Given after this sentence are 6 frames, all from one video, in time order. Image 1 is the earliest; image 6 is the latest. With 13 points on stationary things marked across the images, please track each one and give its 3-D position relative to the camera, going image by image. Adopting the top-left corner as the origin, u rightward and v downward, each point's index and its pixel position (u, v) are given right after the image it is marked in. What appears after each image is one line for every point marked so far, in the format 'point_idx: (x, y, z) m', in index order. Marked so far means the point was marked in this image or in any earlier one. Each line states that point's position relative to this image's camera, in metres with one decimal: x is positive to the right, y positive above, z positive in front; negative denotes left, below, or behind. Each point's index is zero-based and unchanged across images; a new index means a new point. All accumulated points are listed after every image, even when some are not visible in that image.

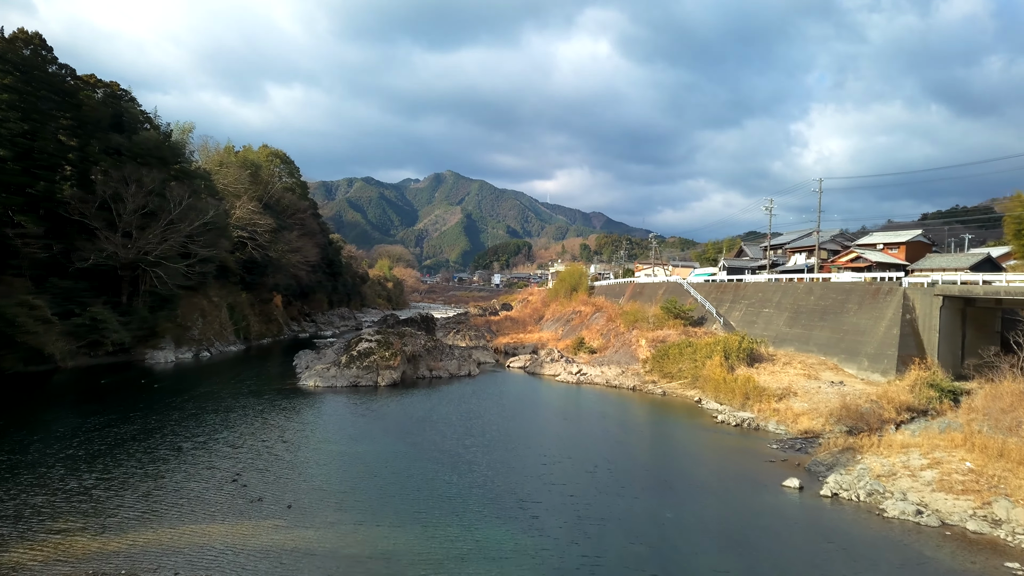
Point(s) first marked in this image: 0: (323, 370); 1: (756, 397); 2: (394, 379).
0: (-7.3, -3.2, +19.0) m
1: (+8.1, -3.6, +16.3) m
2: (-4.6, -3.7, +19.7) m
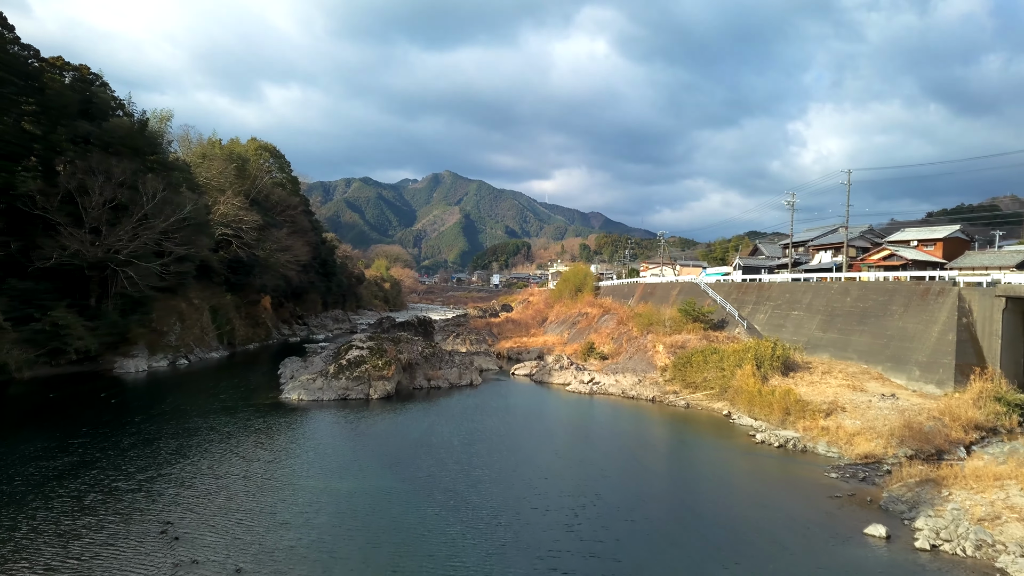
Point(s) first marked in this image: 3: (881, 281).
0: (-7.0, -3.3, +17.0) m
1: (+8.3, -3.6, +14.3) m
2: (-4.4, -3.8, +17.7) m
3: (+14.2, +0.3, +19.0) m
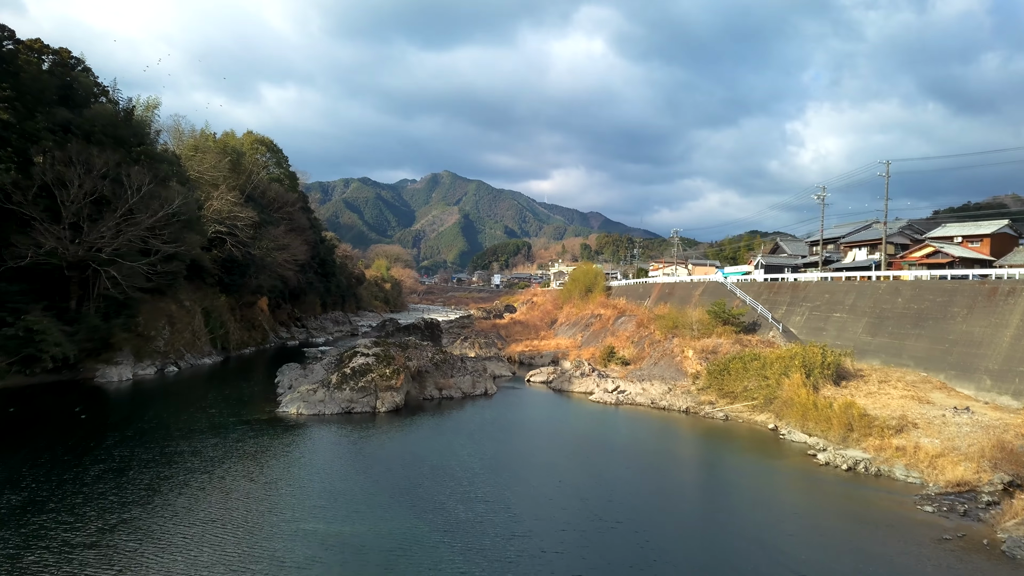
0: (-6.3, -3.3, +15.3) m
1: (+9.0, -3.6, +12.7) m
2: (-3.7, -3.8, +16.0) m
3: (+14.9, +0.3, +17.4) m
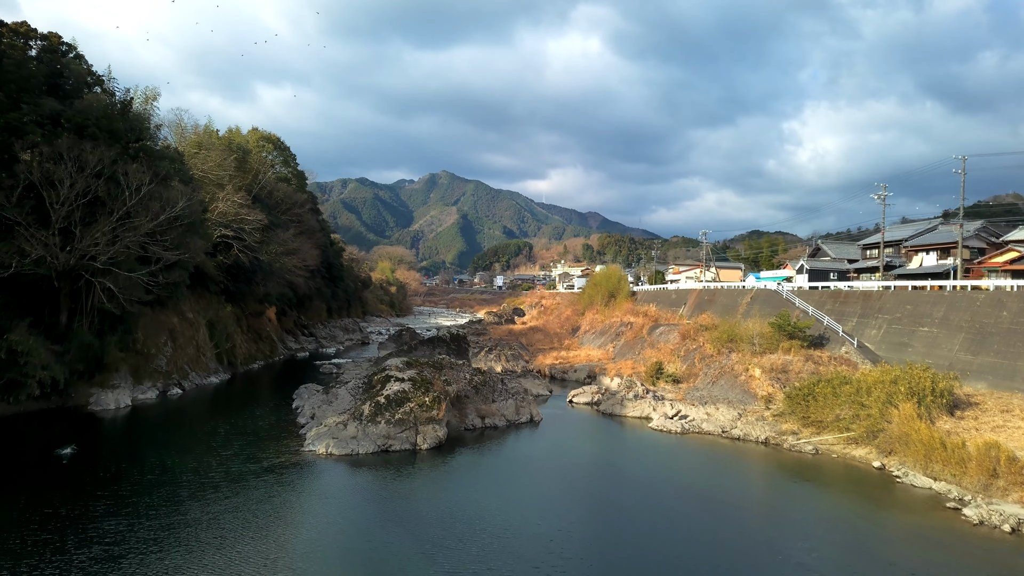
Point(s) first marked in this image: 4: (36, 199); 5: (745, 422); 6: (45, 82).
0: (-4.7, -3.7, +13.1) m
1: (+10.7, -4.0, +10.6) m
2: (-2.1, -4.2, +13.8) m
3: (+16.6, -0.1, +15.3) m
4: (-15.3, +2.8, +15.8) m
5: (+7.5, -4.3, +15.9) m
6: (-16.3, +7.2, +17.1) m
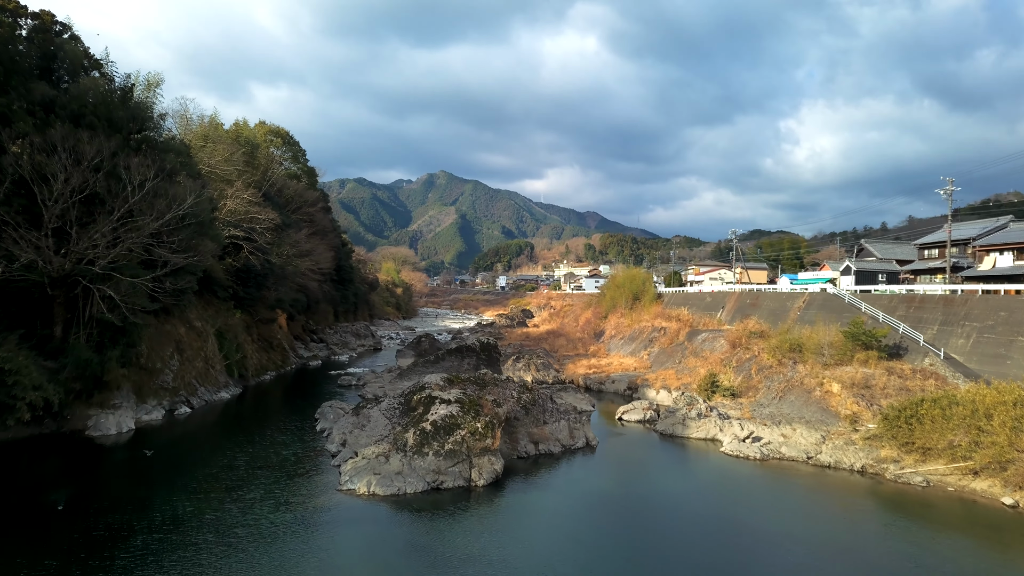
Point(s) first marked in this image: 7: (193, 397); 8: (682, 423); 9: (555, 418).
0: (-3.1, -4.0, +11.2) m
1: (+12.3, -4.2, +8.7) m
2: (-0.4, -4.4, +11.9) m
3: (+18.2, -0.2, +13.5) m
4: (-13.7, +2.6, +13.8) m
5: (+9.1, -4.5, +14.1) m
6: (-14.7, +6.9, +15.2) m
7: (-11.8, -4.0, +18.2) m
8: (+5.7, -4.5, +16.7) m
9: (+1.3, -3.9, +15.0) m
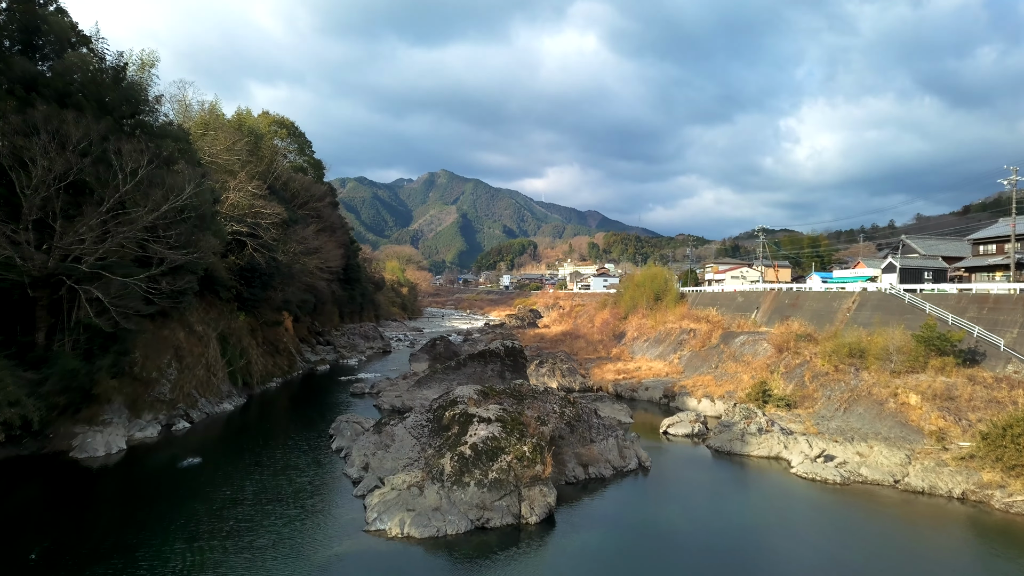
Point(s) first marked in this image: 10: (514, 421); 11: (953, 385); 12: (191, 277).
0: (-2.0, -4.0, +9.5) m
1: (+13.4, -4.2, +7.0) m
2: (+0.7, -4.4, +10.2) m
3: (+19.2, -0.2, +11.8) m
4: (-12.6, +2.6, +12.1) m
5: (+10.2, -4.5, +12.4) m
6: (-13.6, +6.9, +13.5) m
7: (-10.7, -4.0, +16.5) m
8: (+6.8, -4.5, +15.0) m
9: (+2.4, -3.9, +13.3) m
10: (0.0, -2.9, +11.0) m
11: (+12.8, -2.8, +14.4) m
12: (-11.0, +0.4, +16.7) m
